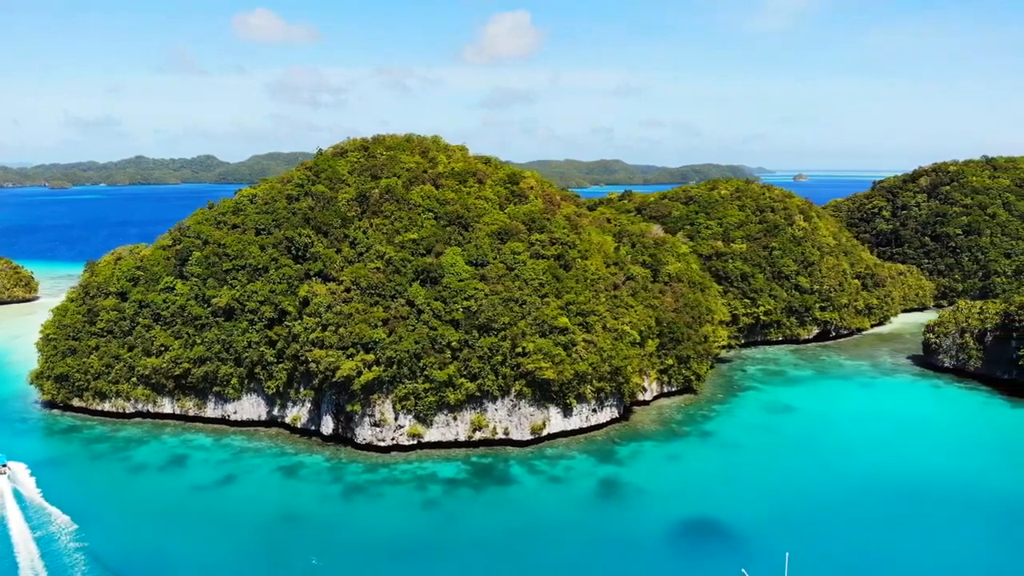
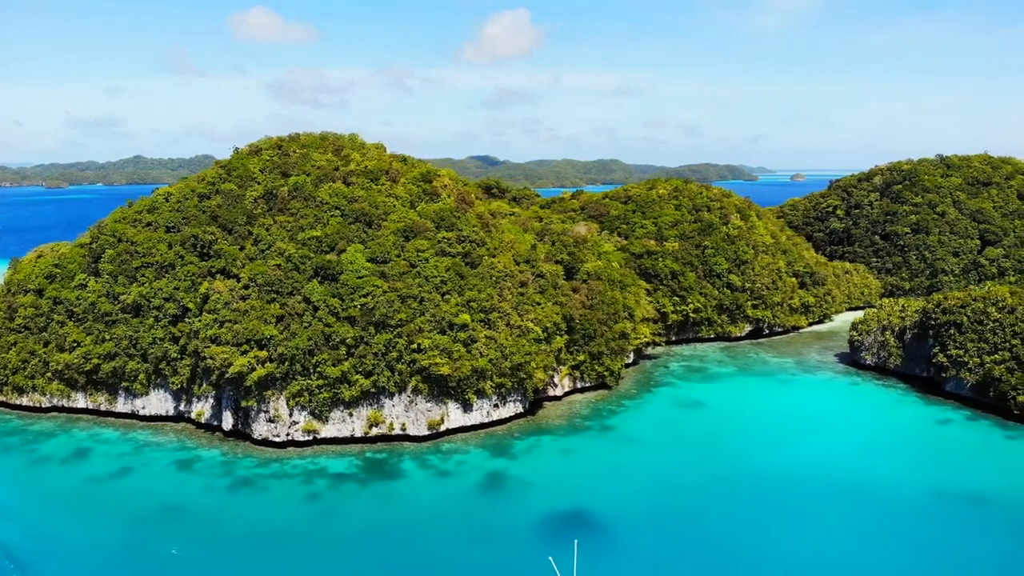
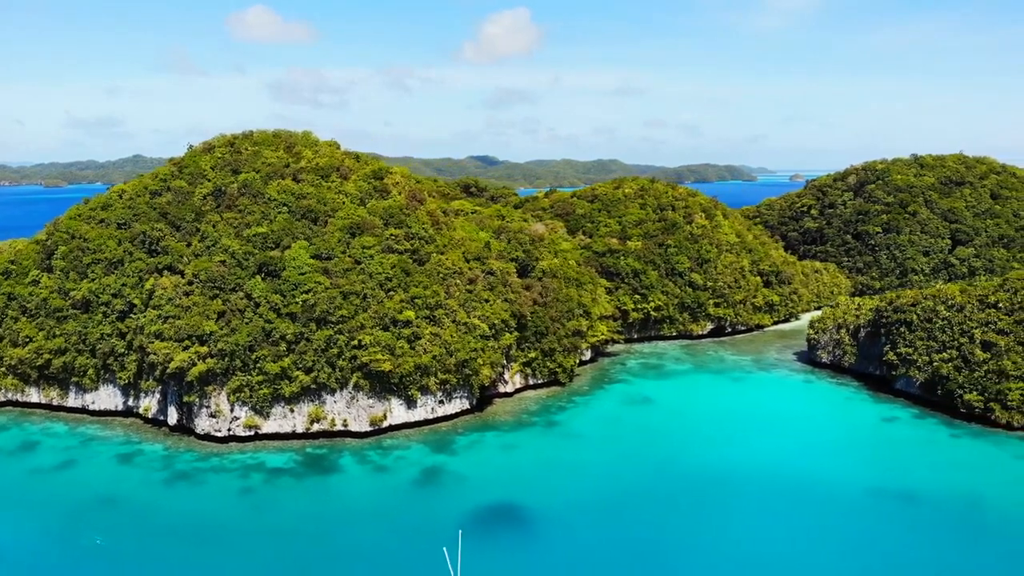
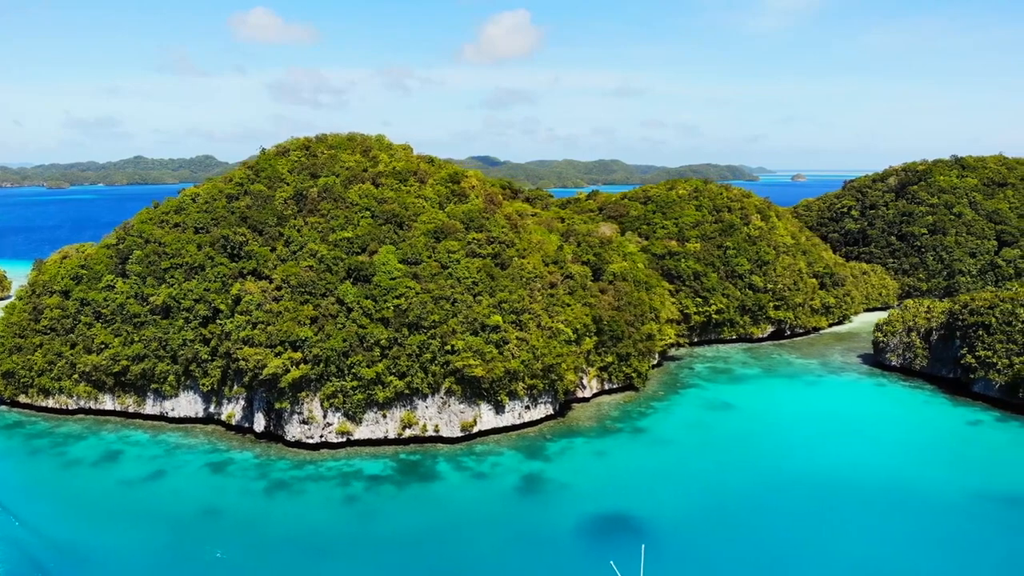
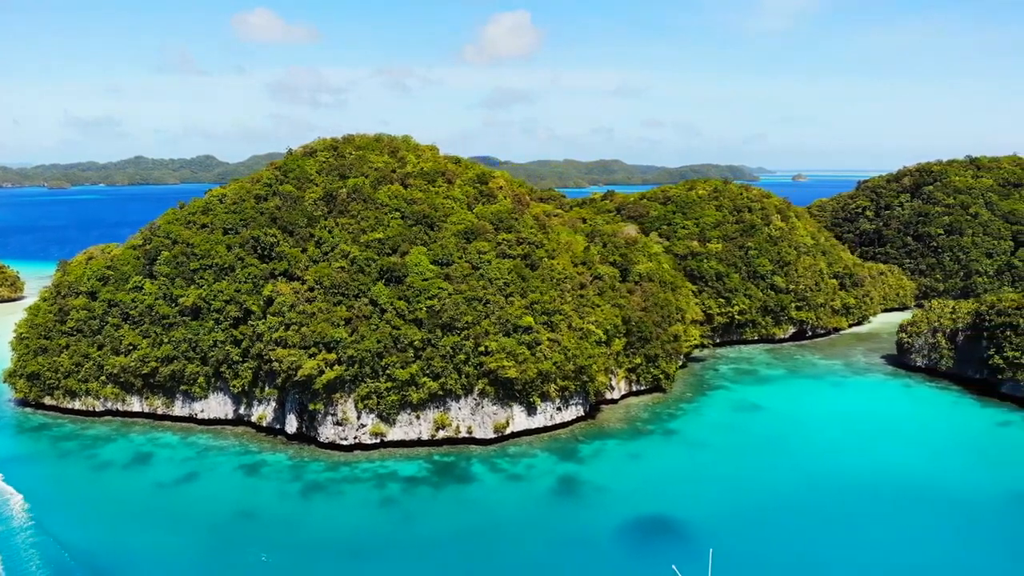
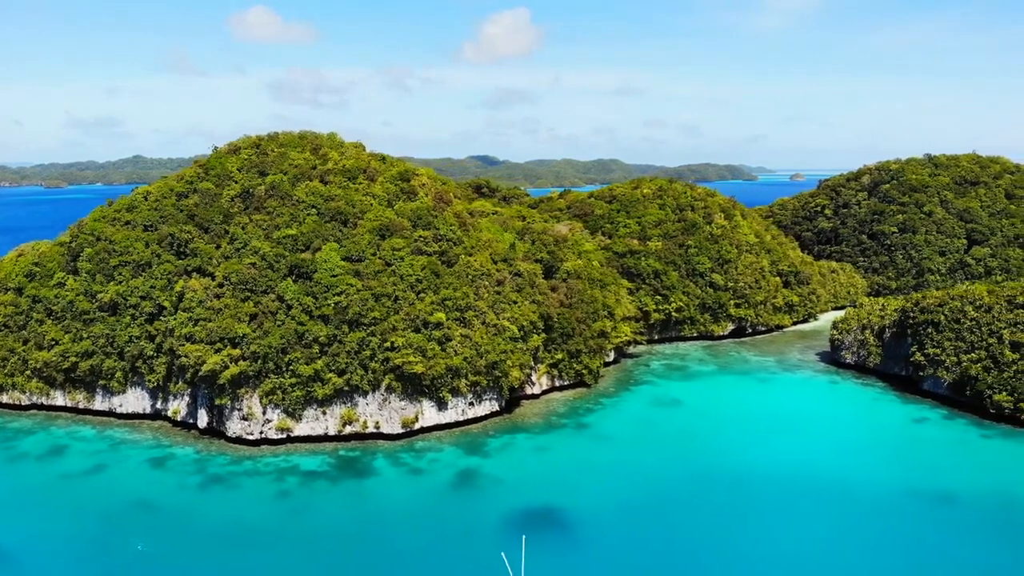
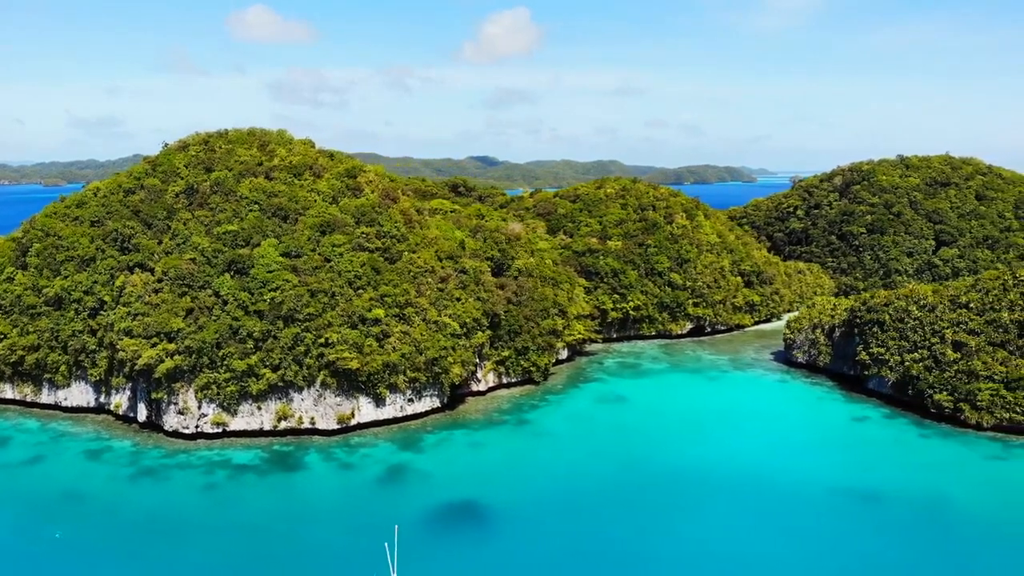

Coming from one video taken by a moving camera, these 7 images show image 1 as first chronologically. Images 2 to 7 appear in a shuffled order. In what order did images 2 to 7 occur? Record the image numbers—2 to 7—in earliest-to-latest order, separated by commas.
5, 4, 2, 6, 3, 7
